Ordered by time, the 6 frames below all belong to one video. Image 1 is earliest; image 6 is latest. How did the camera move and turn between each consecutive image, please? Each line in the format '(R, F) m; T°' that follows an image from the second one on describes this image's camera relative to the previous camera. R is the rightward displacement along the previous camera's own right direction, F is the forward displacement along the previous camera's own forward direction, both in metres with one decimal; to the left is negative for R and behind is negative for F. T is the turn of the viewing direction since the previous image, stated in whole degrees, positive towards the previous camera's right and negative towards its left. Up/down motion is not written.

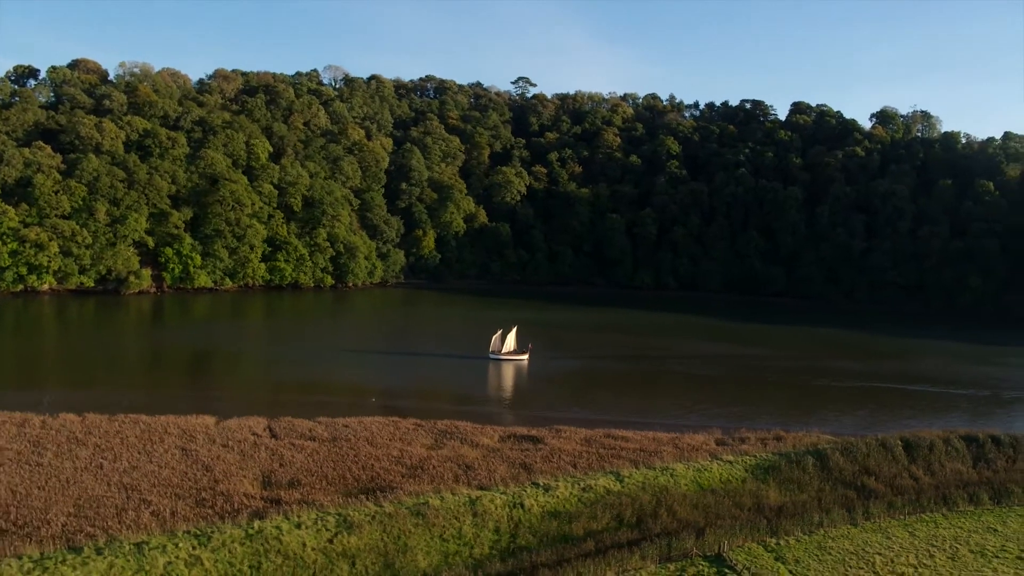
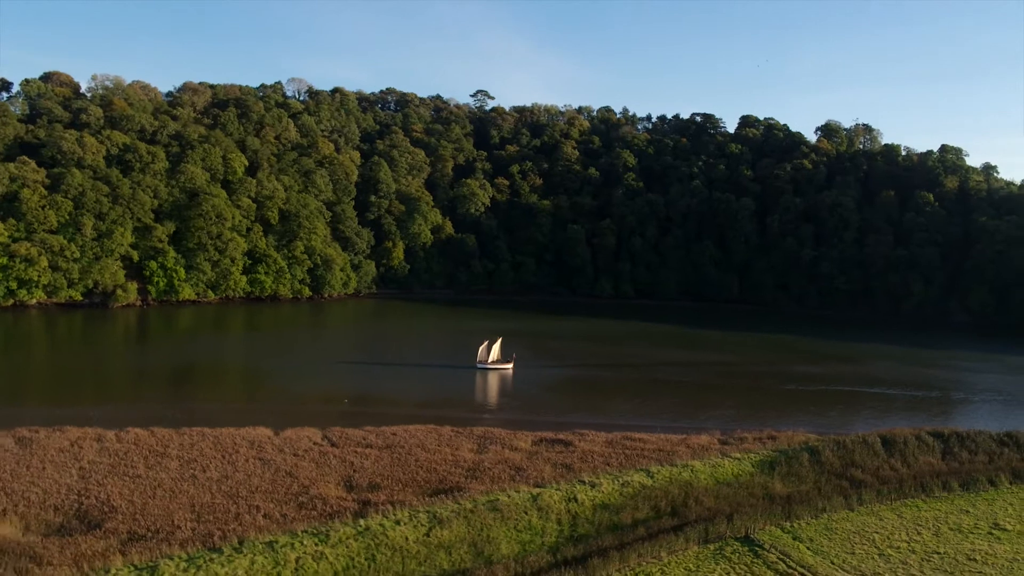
(-1.3, -1.4) m; +4°
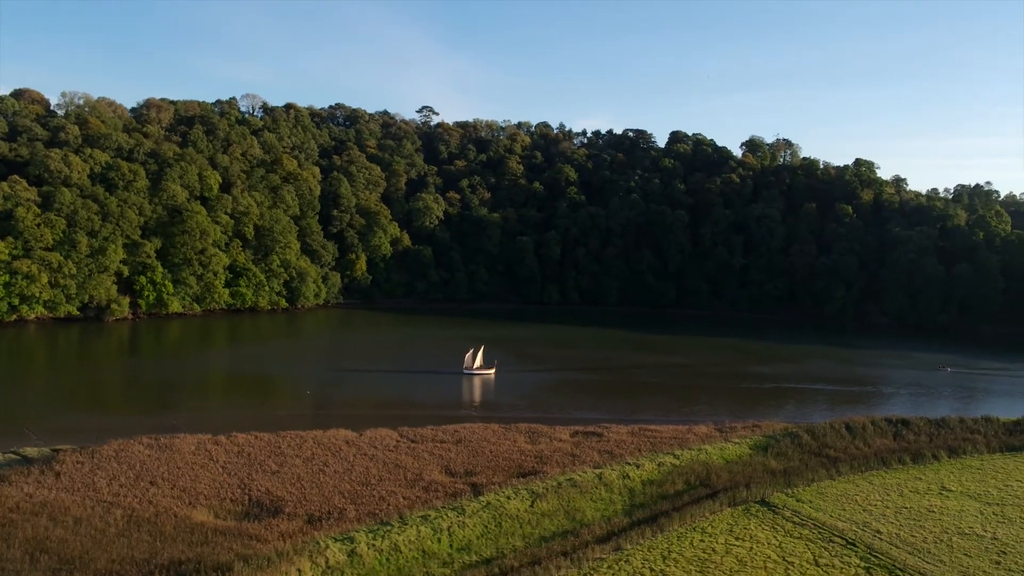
(-2.2, -2.6) m; +6°
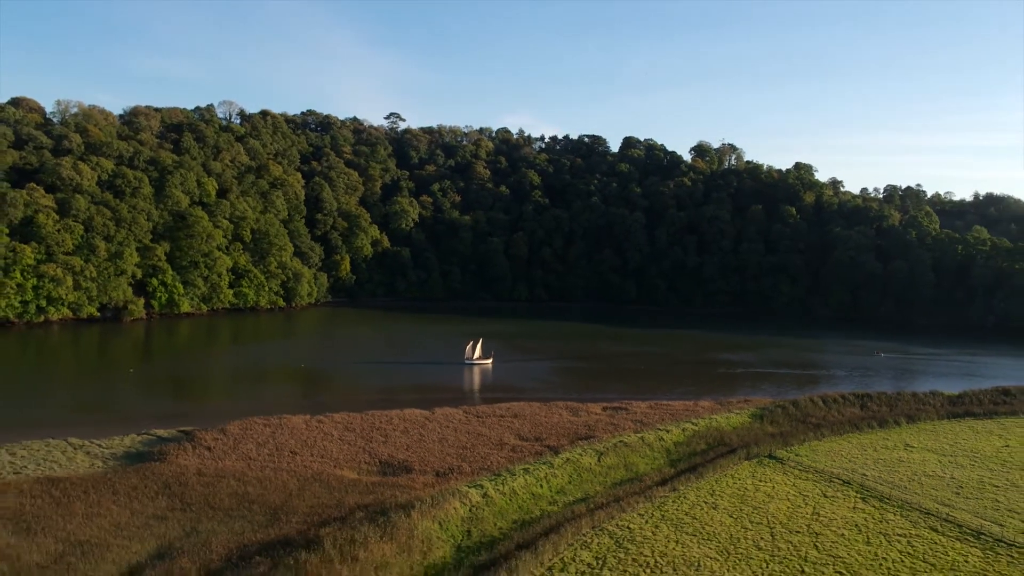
(-2.3, -3.0) m; +4°
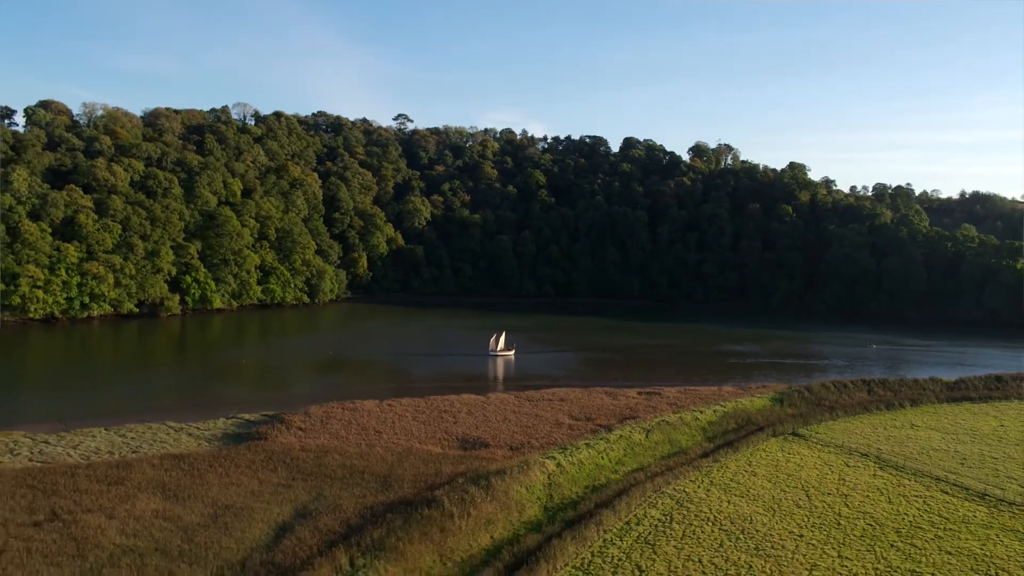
(-1.4, -2.0) m; +1°
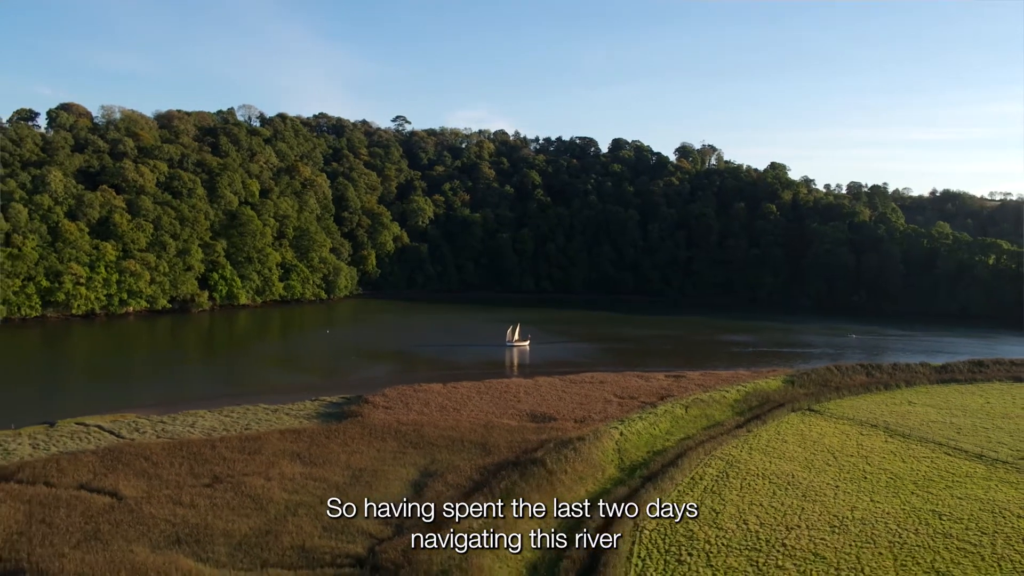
(-2.0, -2.5) m; +2°
